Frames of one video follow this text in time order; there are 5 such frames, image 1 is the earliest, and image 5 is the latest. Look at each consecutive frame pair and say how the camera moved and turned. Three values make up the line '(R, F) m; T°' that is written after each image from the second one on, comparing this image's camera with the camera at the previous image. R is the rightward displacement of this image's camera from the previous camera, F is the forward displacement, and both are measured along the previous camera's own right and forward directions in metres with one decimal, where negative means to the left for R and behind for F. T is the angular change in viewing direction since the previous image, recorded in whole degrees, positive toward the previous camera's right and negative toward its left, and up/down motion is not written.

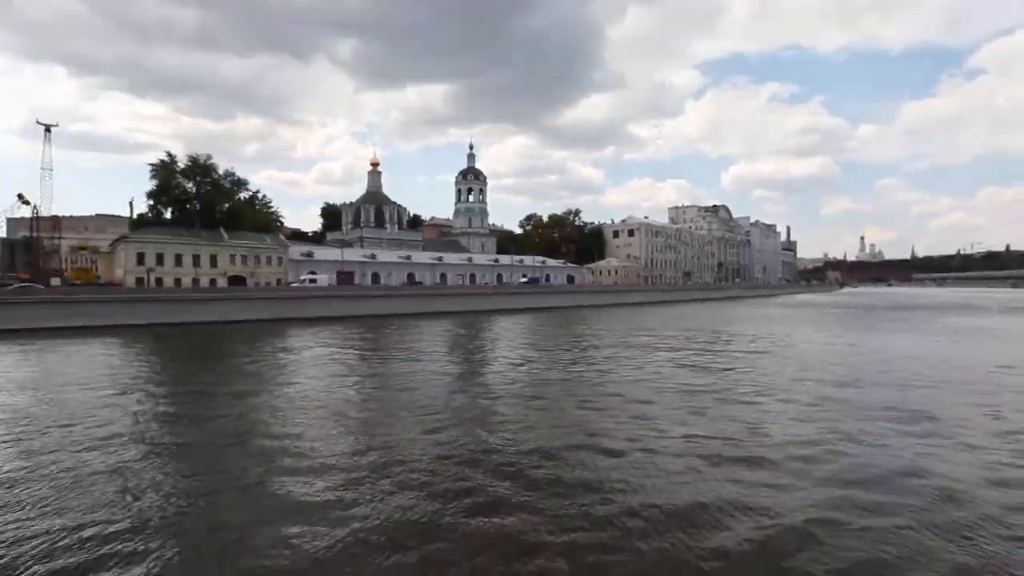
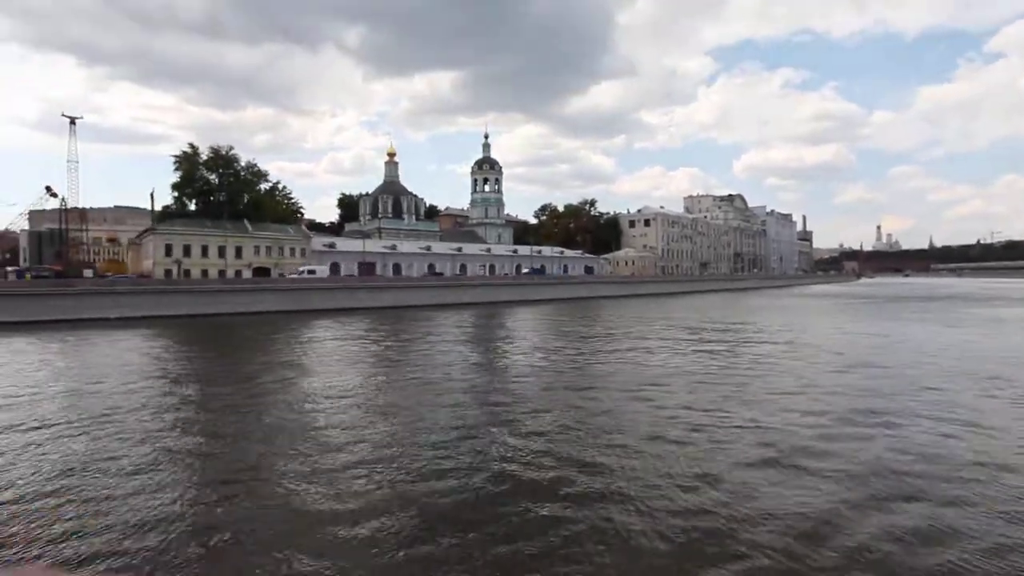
(-0.6, -0.1) m; -1°
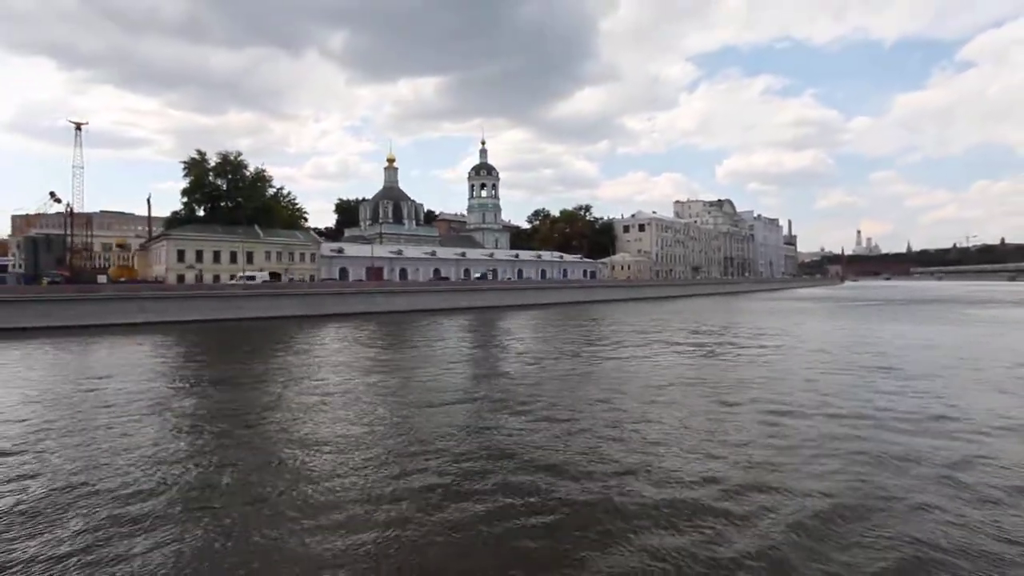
(-1.3, -0.6) m; +2°
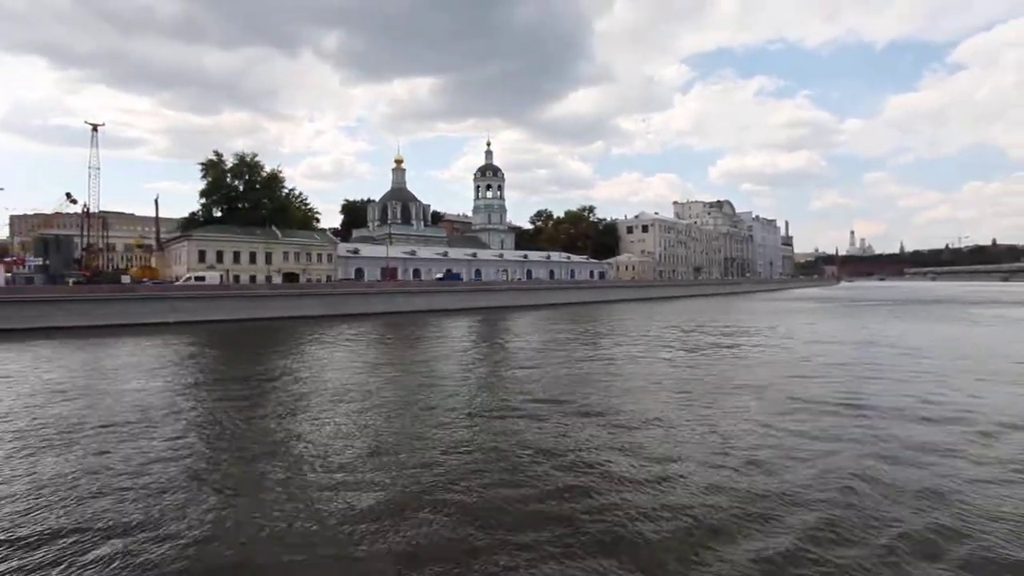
(-1.1, -0.6) m; +1°
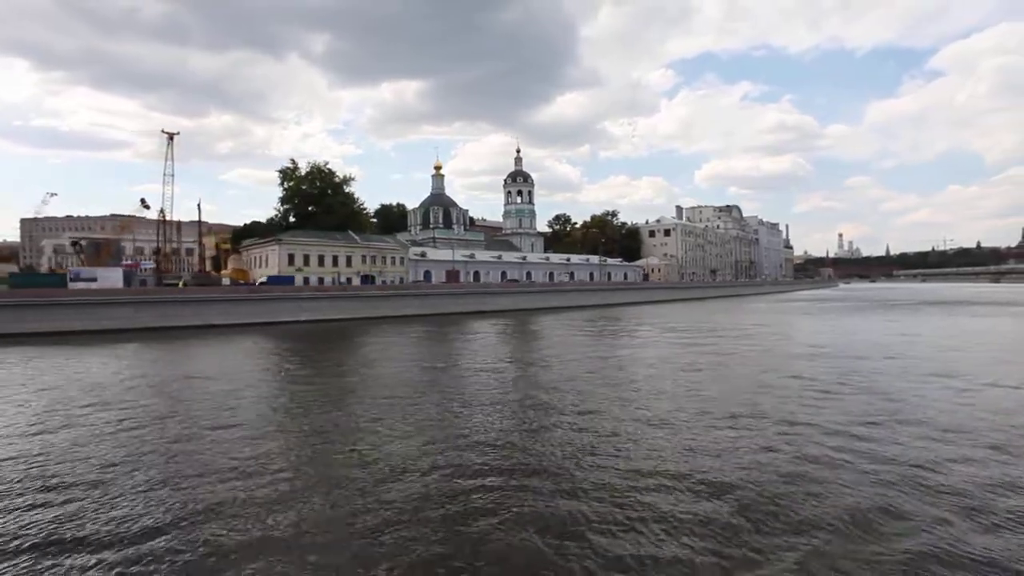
(-4.4, -2.0) m; +1°
